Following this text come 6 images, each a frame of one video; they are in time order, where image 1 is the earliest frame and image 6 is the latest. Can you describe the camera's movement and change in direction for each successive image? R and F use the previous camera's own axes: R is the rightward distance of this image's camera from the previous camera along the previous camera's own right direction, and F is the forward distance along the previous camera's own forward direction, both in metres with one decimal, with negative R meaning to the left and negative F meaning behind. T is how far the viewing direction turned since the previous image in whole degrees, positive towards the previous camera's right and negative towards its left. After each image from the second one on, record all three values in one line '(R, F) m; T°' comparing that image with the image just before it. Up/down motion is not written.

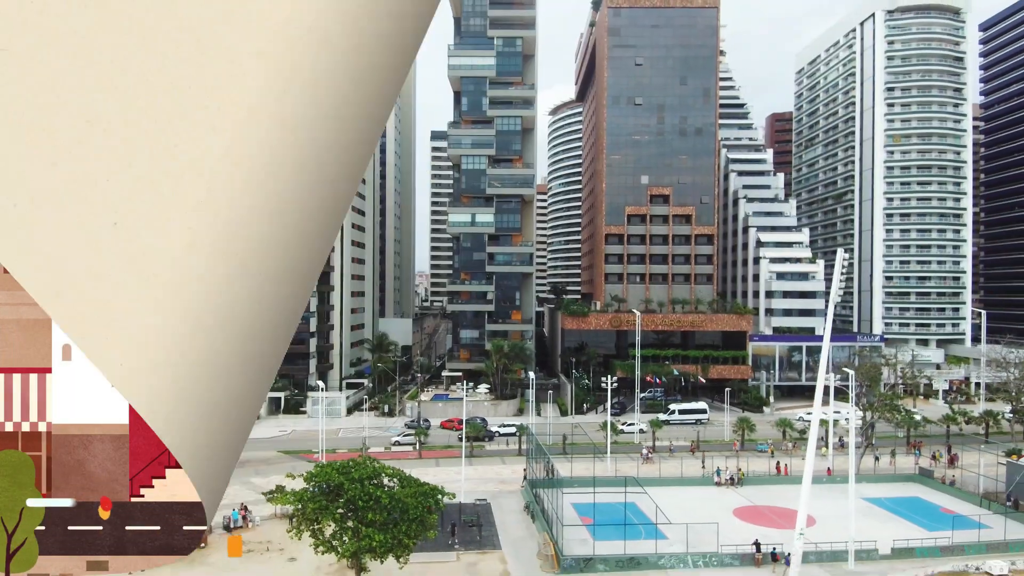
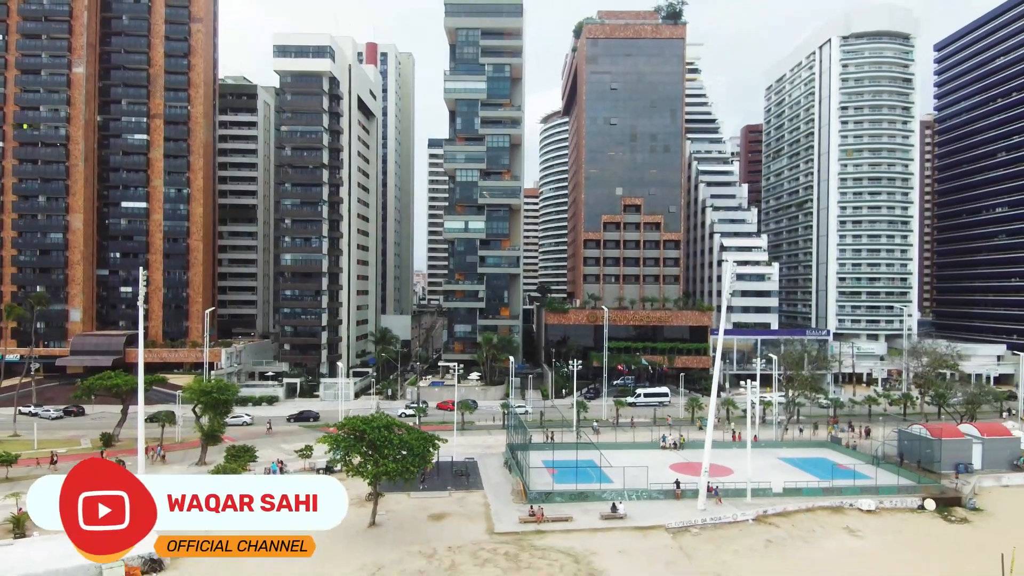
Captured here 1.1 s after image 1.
(+0.7, -8.0) m; 0°
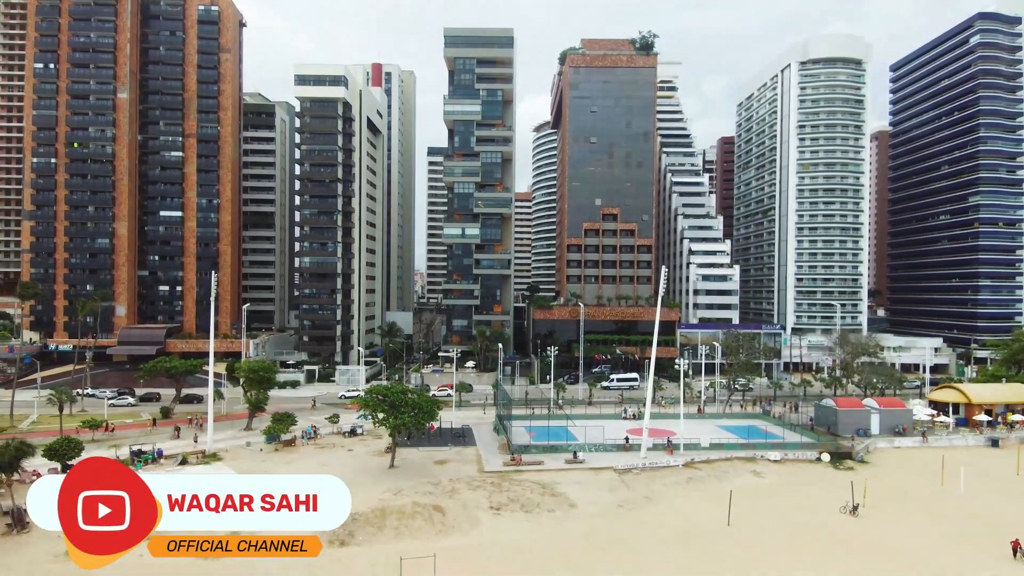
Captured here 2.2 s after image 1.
(+0.5, -9.7) m; 0°
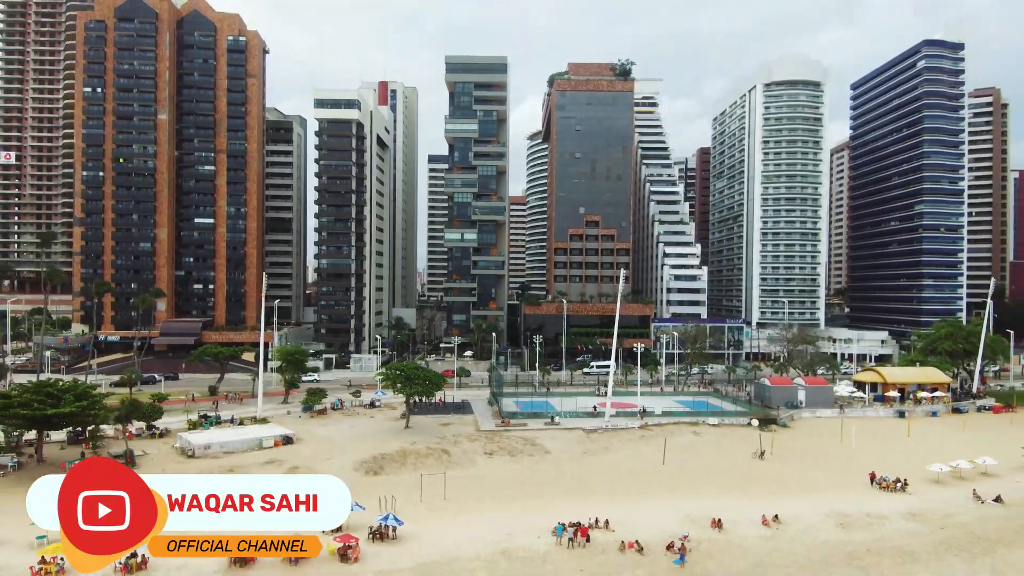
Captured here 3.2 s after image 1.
(+0.4, -10.7) m; 0°
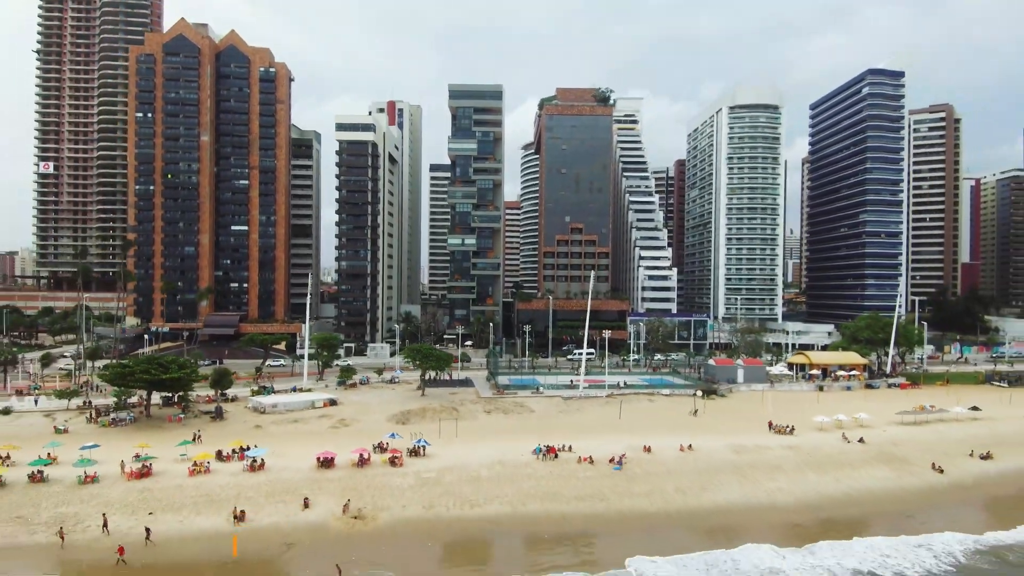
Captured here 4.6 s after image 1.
(+0.2, -14.1) m; 0°
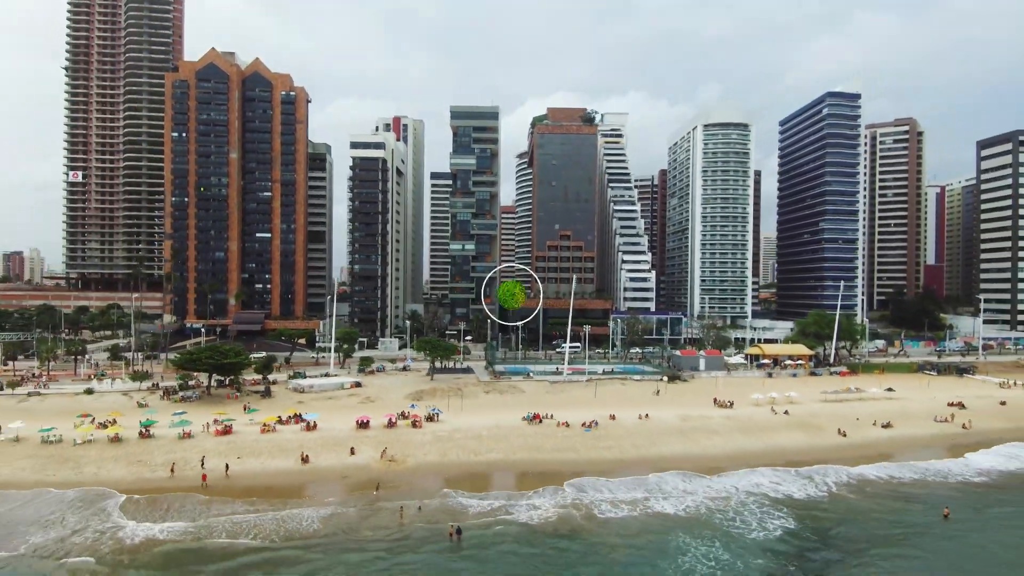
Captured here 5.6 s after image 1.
(+0.2, -12.6) m; 0°
